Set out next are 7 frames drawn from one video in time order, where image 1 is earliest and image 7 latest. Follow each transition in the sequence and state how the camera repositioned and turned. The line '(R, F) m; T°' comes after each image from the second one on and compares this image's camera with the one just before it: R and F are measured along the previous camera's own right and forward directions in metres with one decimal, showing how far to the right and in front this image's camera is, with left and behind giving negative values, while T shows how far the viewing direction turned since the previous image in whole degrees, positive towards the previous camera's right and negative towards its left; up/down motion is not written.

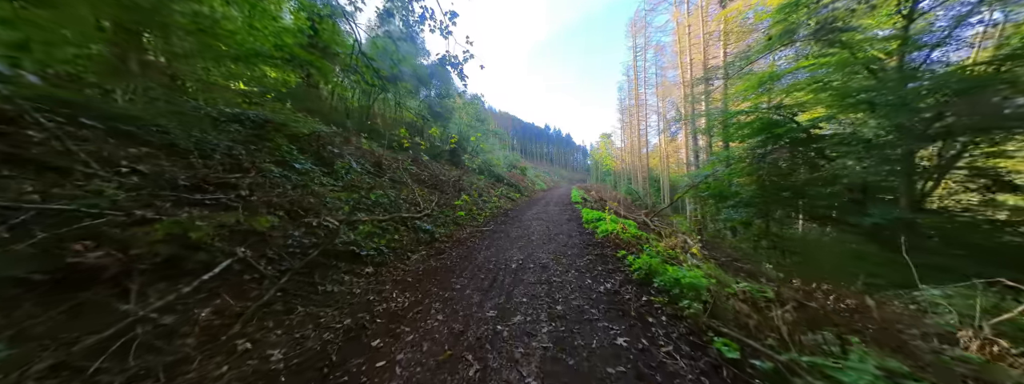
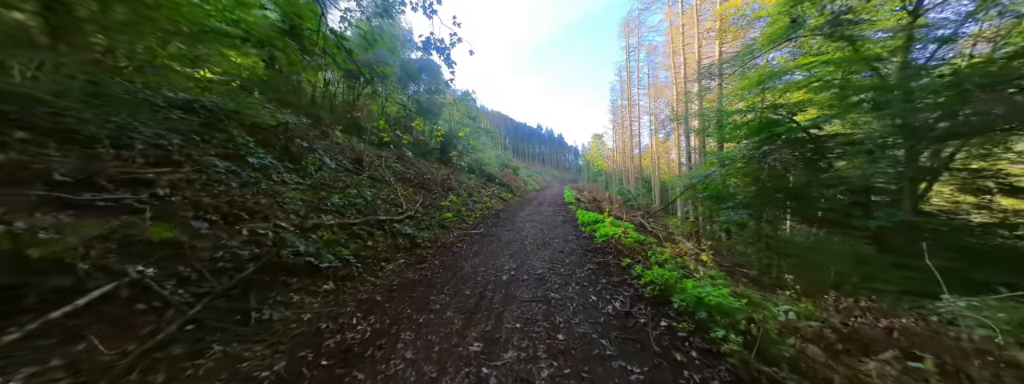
(0.0, +0.5) m; +2°
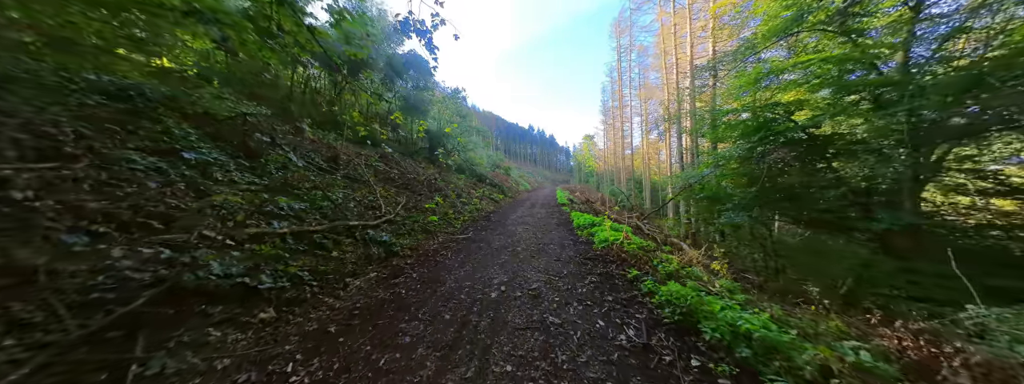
(0.0, +0.5) m; +2°
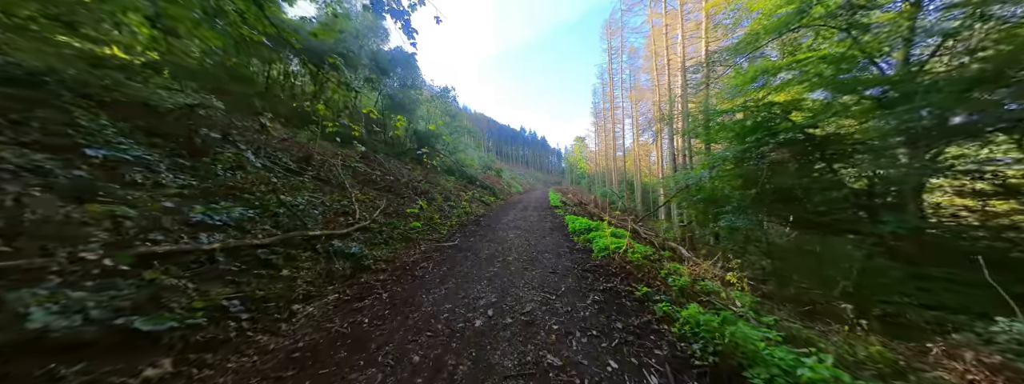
(0.0, +0.5) m; +2°
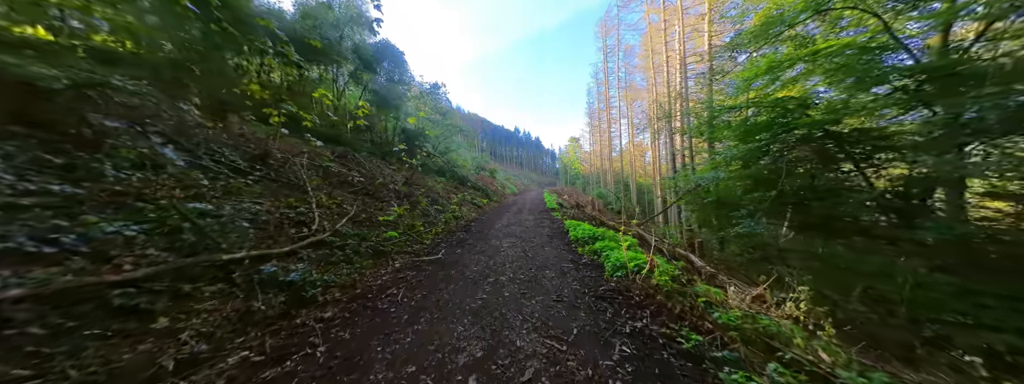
(0.0, +0.8) m; +1°
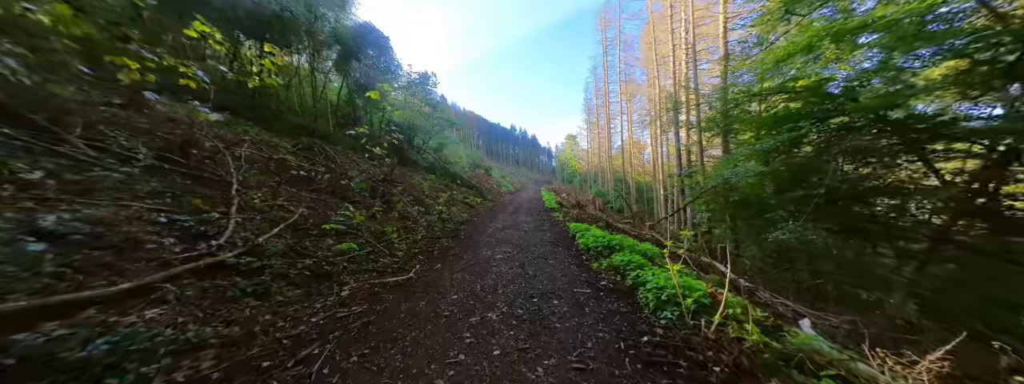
(0.0, +1.1) m; +1°
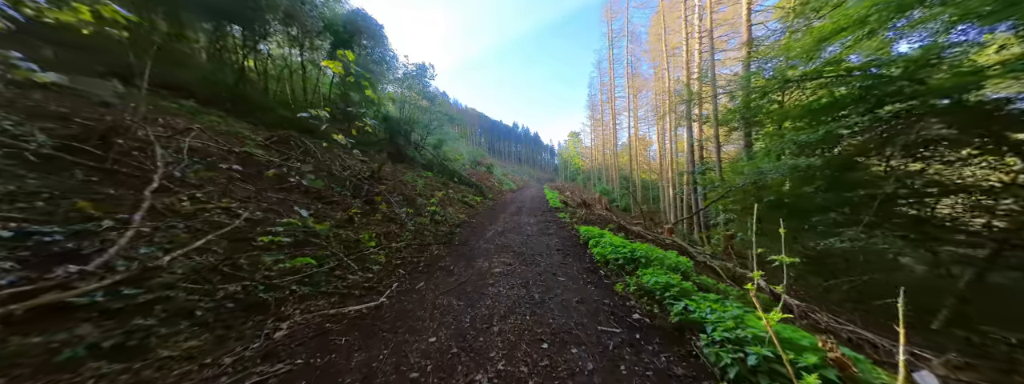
(0.0, +0.8) m; -1°
